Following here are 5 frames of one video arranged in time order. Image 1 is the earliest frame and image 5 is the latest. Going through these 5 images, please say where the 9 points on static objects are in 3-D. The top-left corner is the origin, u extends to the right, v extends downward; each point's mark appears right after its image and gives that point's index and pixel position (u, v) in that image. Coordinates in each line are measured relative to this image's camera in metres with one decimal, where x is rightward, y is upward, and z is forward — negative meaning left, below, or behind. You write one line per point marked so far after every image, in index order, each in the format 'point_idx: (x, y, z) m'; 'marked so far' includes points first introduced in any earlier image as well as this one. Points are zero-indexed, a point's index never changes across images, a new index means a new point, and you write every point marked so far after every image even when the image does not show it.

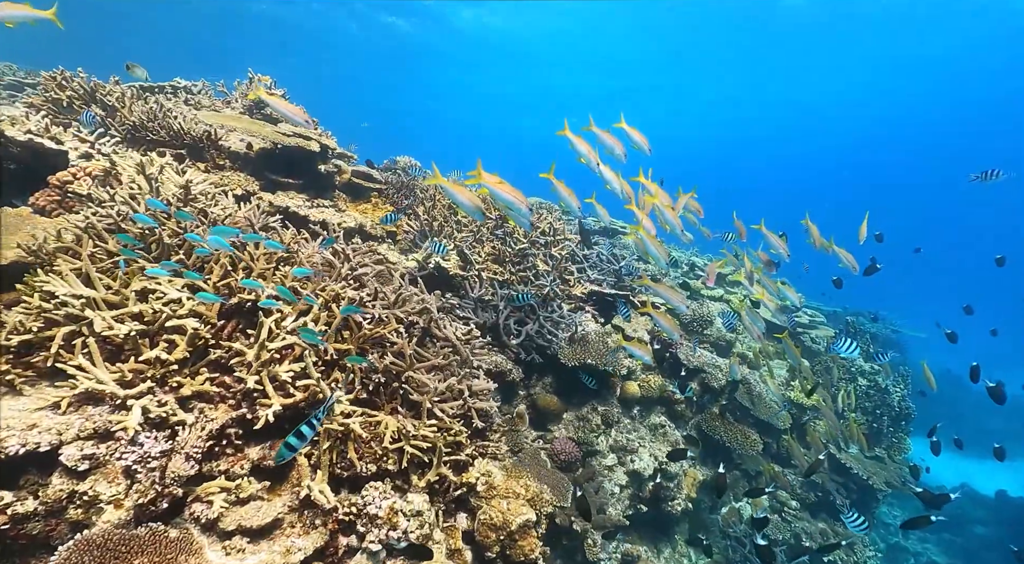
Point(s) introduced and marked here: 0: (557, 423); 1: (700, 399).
0: (+0.6, -1.9, +7.6) m
1: (+3.0, -1.8, +8.8) m
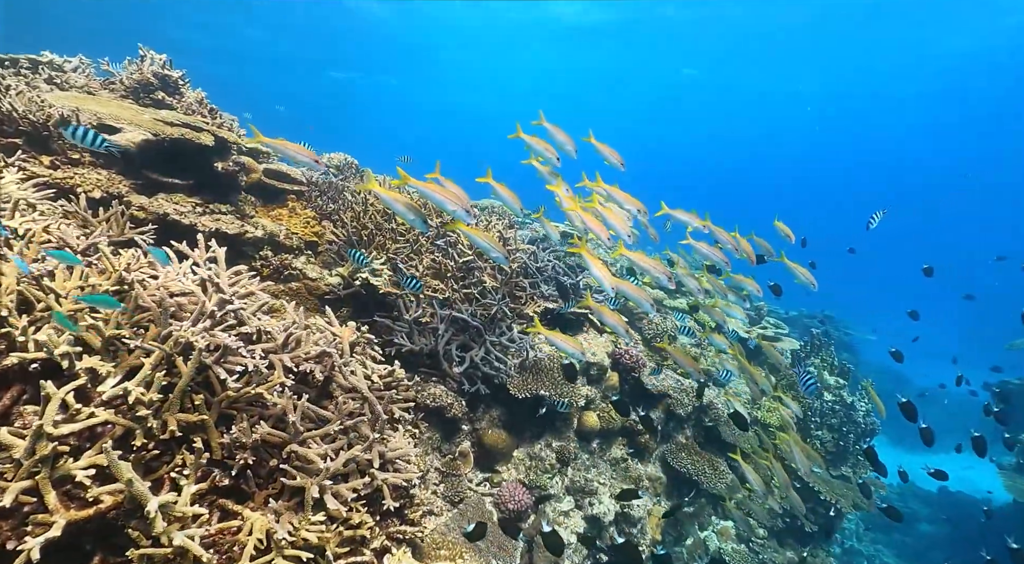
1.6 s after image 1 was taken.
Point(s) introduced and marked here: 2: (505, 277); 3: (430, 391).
0: (-0.1, -2.2, +6.6) m
1: (+2.2, -2.1, +8.0) m
2: (-0.1, +0.1, +7.3) m
3: (-1.0, -1.3, +6.3) m
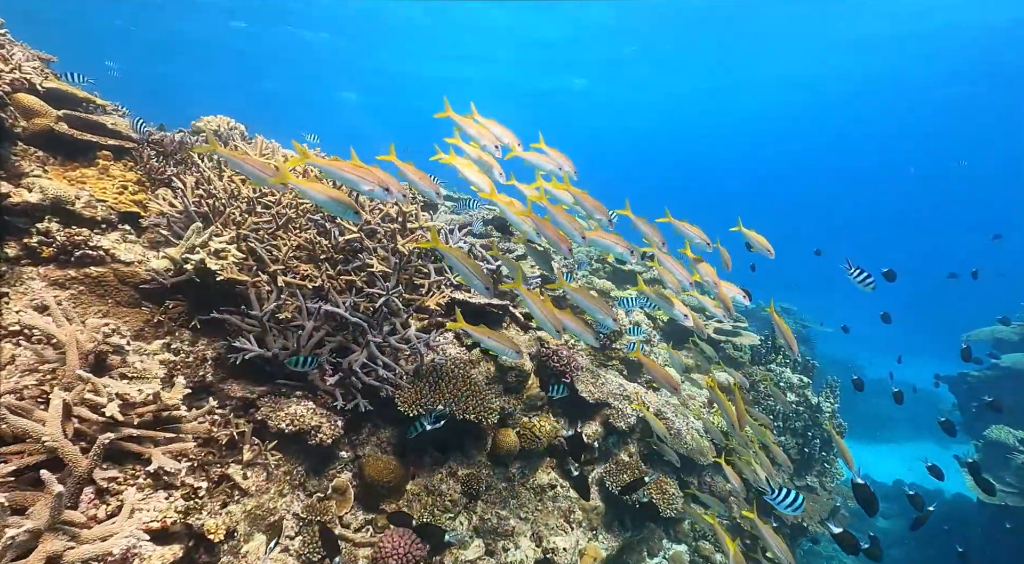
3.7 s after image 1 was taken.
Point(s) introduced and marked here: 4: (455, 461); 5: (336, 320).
0: (-1.1, -2.0, +5.1) m
1: (+1.1, -1.9, +6.6) m
2: (-1.2, +0.2, +5.8) m
3: (-1.9, -1.1, +4.8) m
4: (-0.6, -1.8, +5.5) m
5: (-1.7, -0.4, +5.3) m
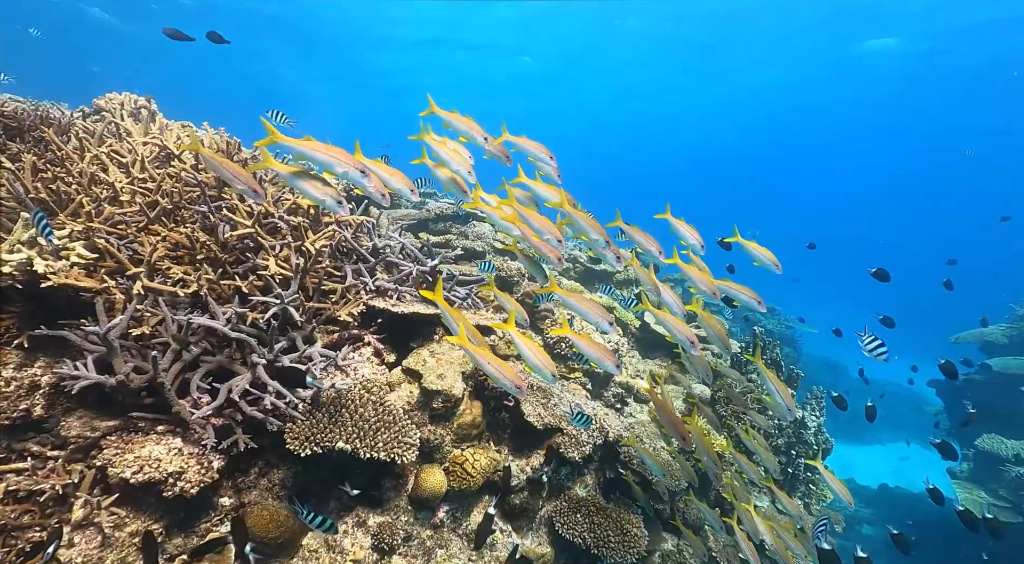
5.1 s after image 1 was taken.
0: (-1.7, -2.1, +4.1) m
1: (+0.5, -1.9, +5.7) m
2: (-1.8, +0.2, +4.8) m
3: (-2.5, -1.2, +3.7) m
4: (-1.2, -1.8, +4.5) m
5: (-2.3, -0.4, +4.3) m
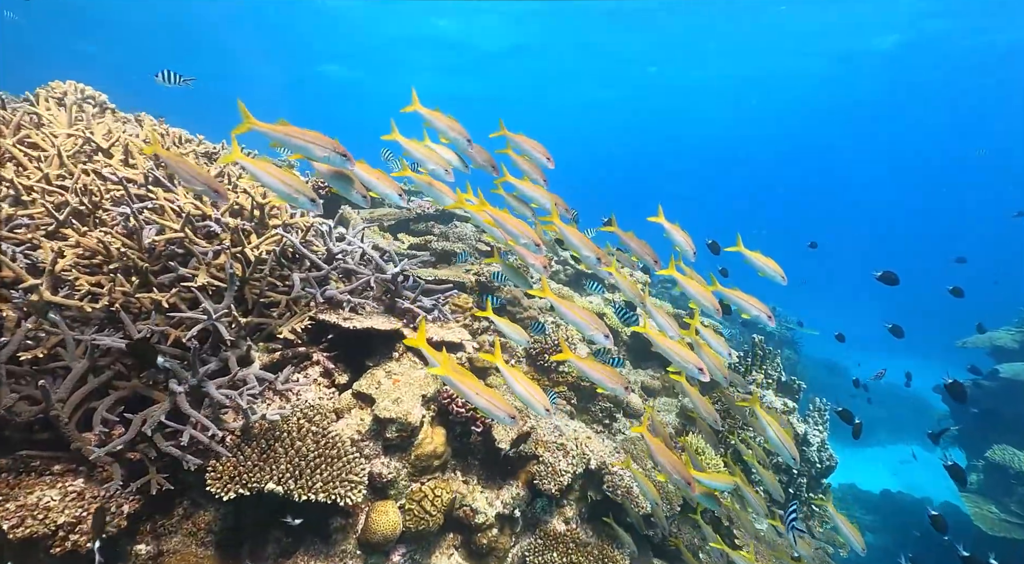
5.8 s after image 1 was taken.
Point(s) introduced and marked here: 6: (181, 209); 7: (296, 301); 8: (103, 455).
0: (-1.9, -2.1, +3.5) m
1: (+0.2, -2.0, +5.1) m
2: (-2.0, +0.1, +4.2) m
3: (-2.8, -1.3, +3.1) m
4: (-1.4, -1.9, +3.9) m
5: (-2.5, -0.5, +3.7) m
6: (-2.6, +0.6, +4.3) m
7: (-1.7, -0.1, +4.4) m
8: (-2.5, -1.0, +3.4) m
